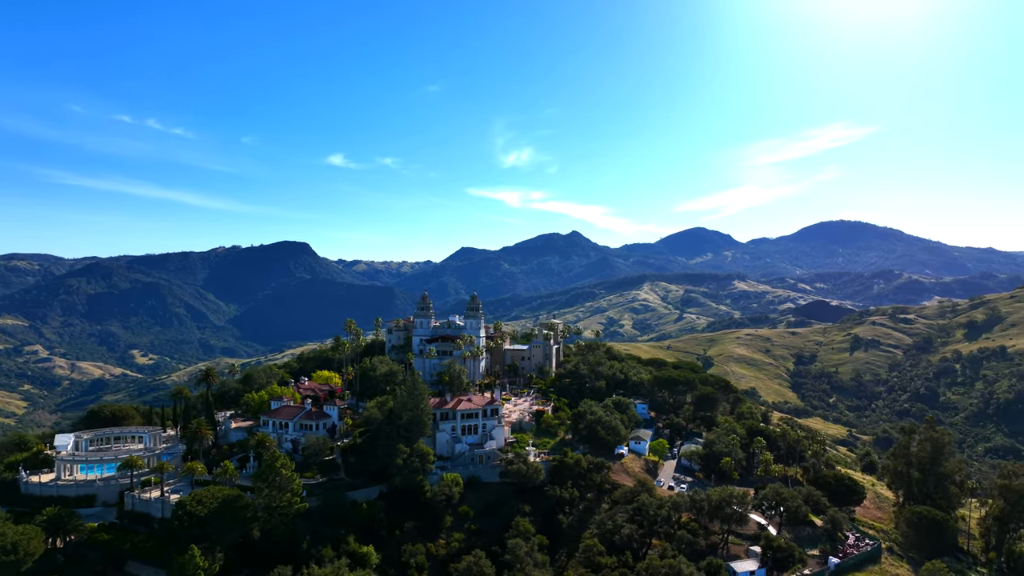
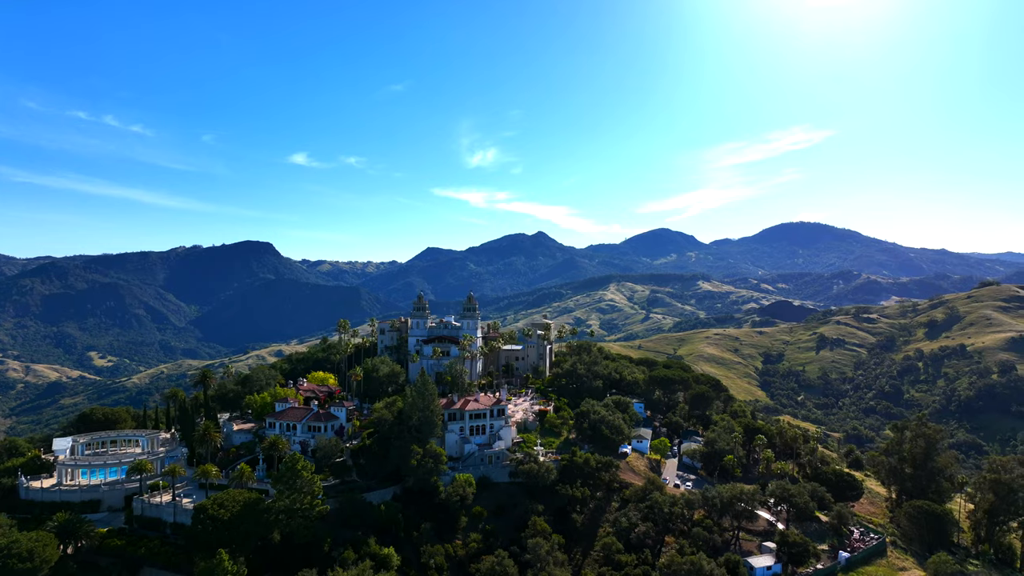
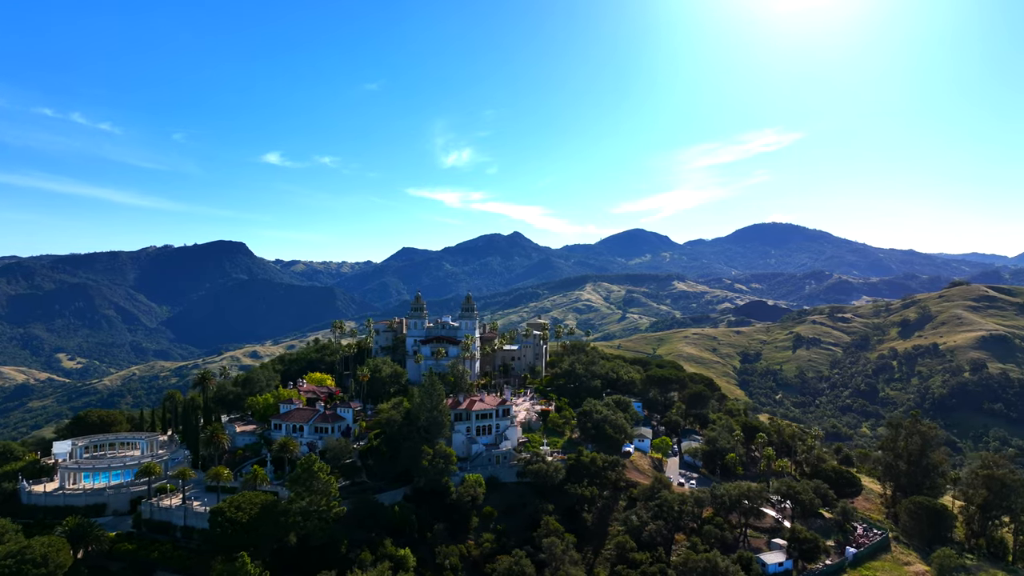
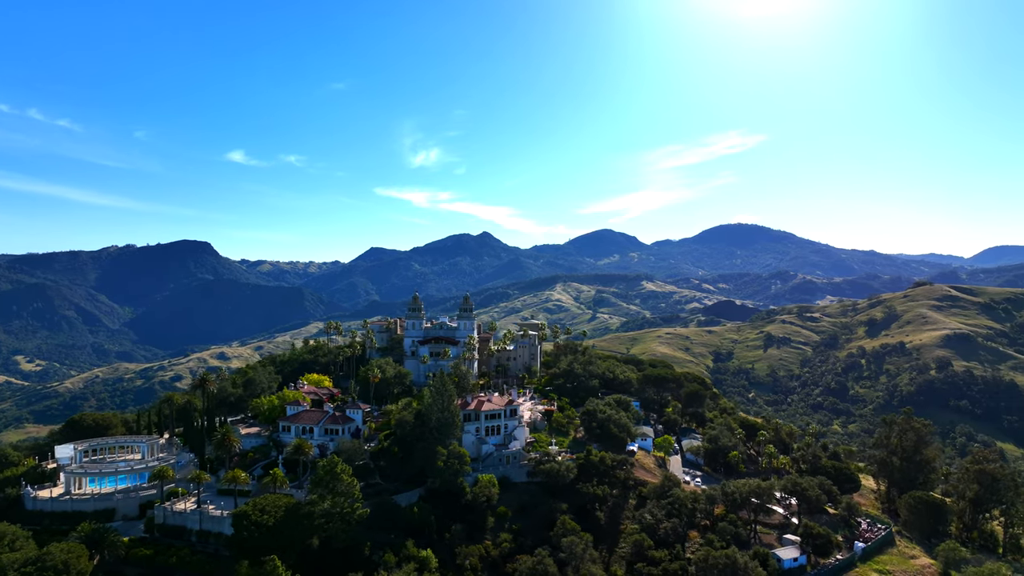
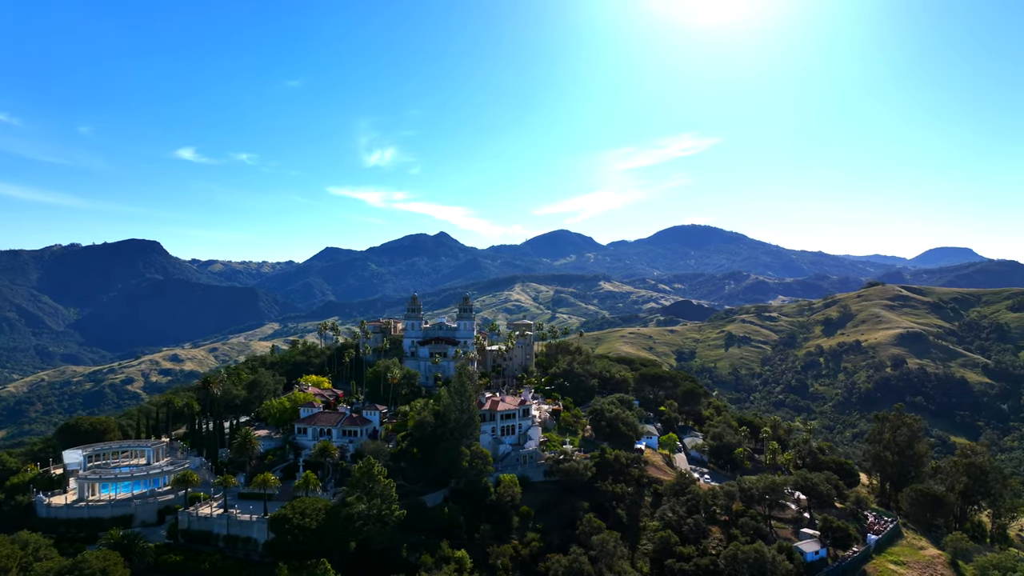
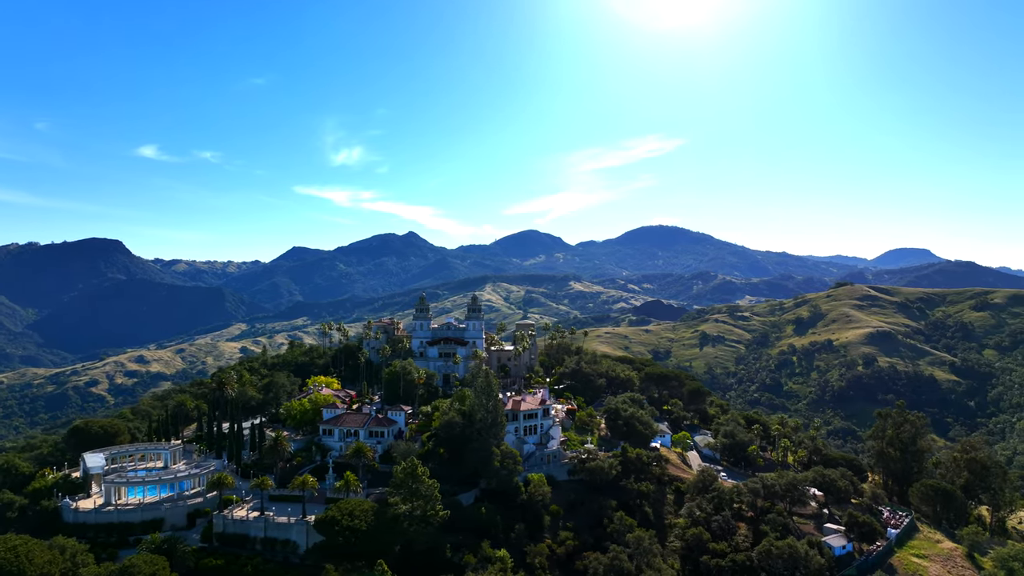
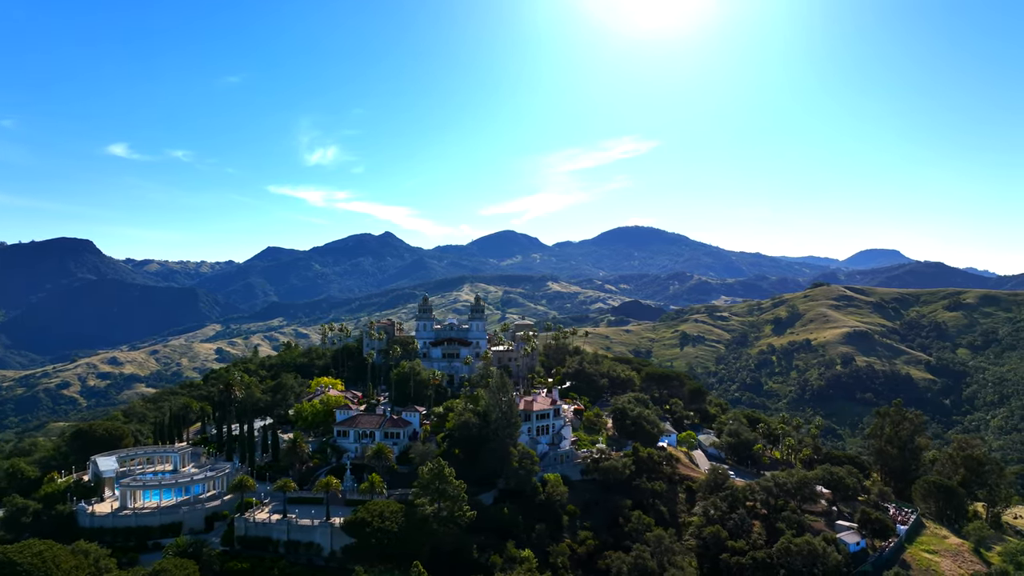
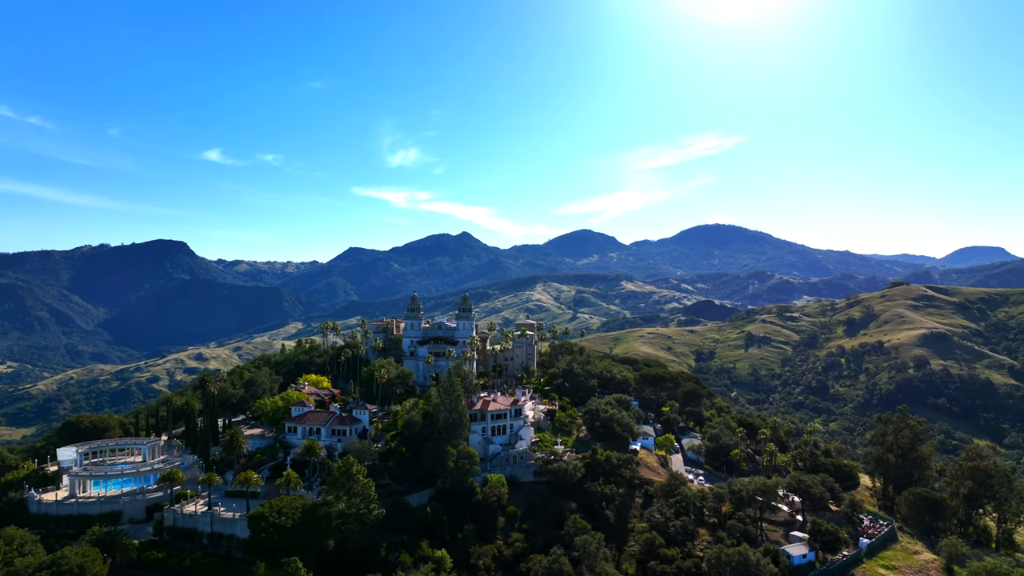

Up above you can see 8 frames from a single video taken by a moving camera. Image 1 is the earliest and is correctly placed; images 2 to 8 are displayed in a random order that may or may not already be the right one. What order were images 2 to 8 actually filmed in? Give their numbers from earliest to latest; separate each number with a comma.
2, 3, 4, 8, 5, 6, 7
